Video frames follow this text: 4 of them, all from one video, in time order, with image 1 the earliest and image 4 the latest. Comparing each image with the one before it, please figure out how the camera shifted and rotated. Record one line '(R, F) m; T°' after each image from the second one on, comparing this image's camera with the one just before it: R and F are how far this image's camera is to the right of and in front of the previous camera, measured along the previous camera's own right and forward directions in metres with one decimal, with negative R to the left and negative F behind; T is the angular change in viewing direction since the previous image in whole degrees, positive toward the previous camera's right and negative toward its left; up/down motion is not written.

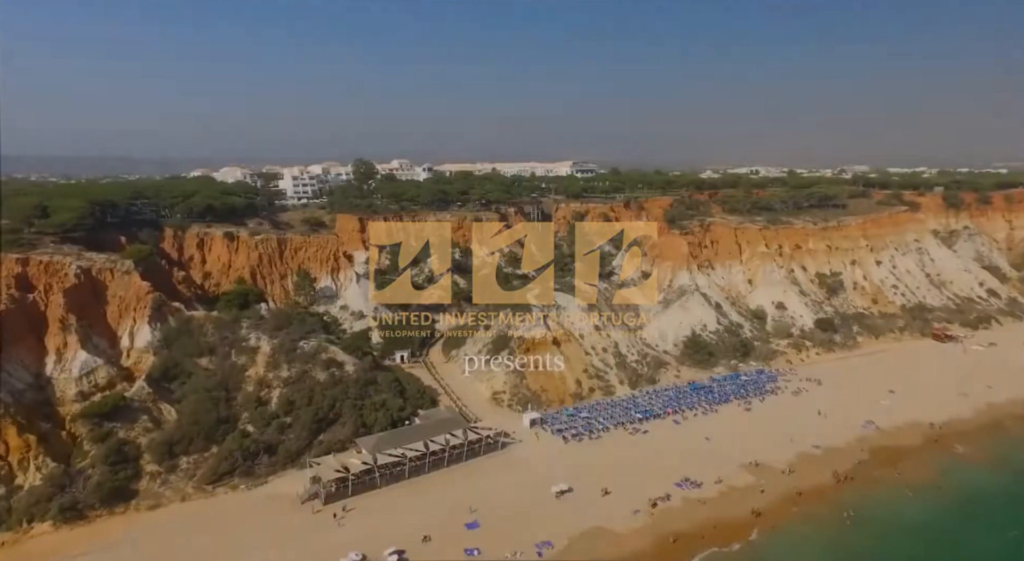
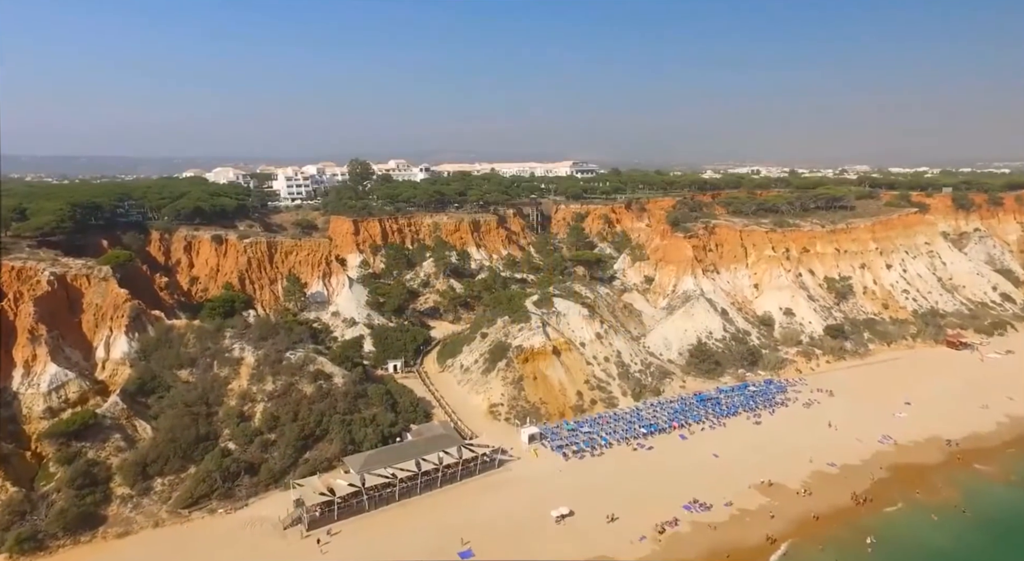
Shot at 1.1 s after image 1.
(+0.1, +1.8) m; 0°
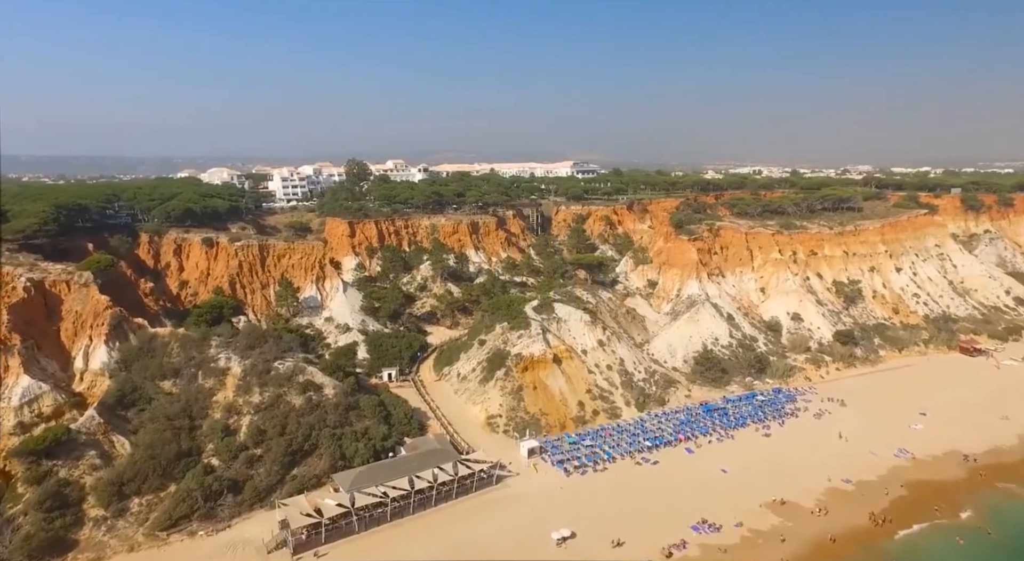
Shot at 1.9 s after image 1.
(+0.1, +1.5) m; 0°
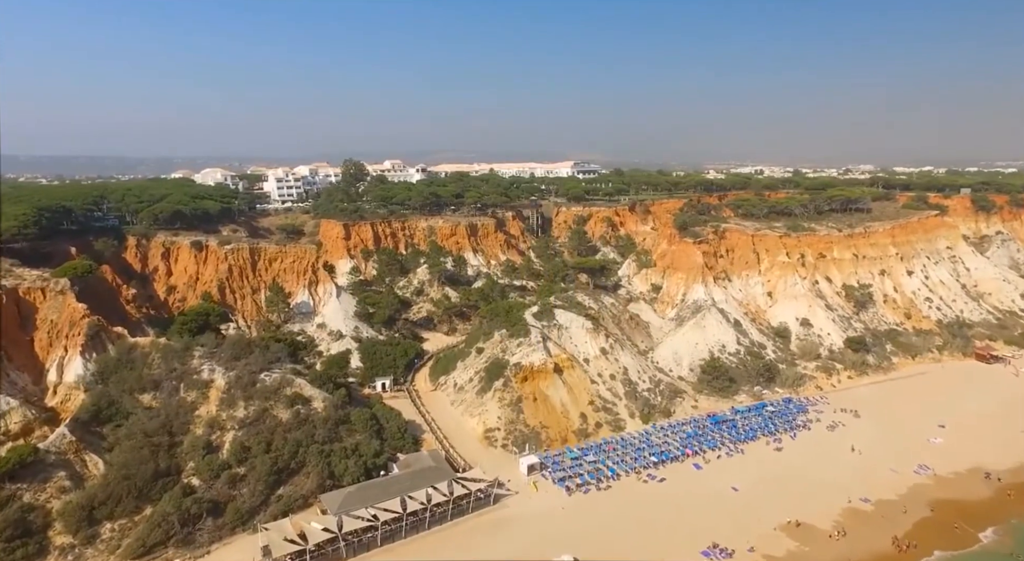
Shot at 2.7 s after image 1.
(+0.1, +1.7) m; 0°
